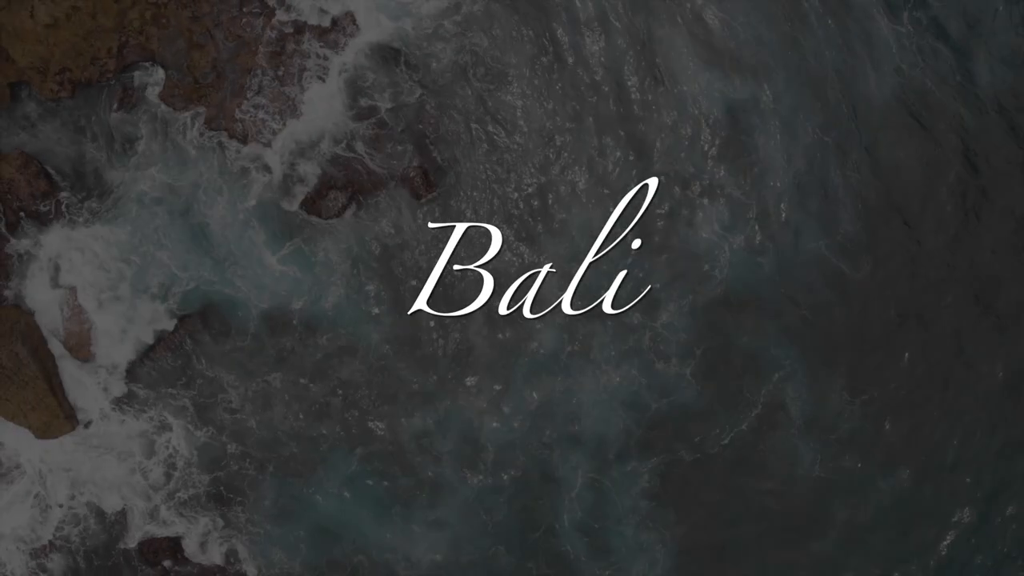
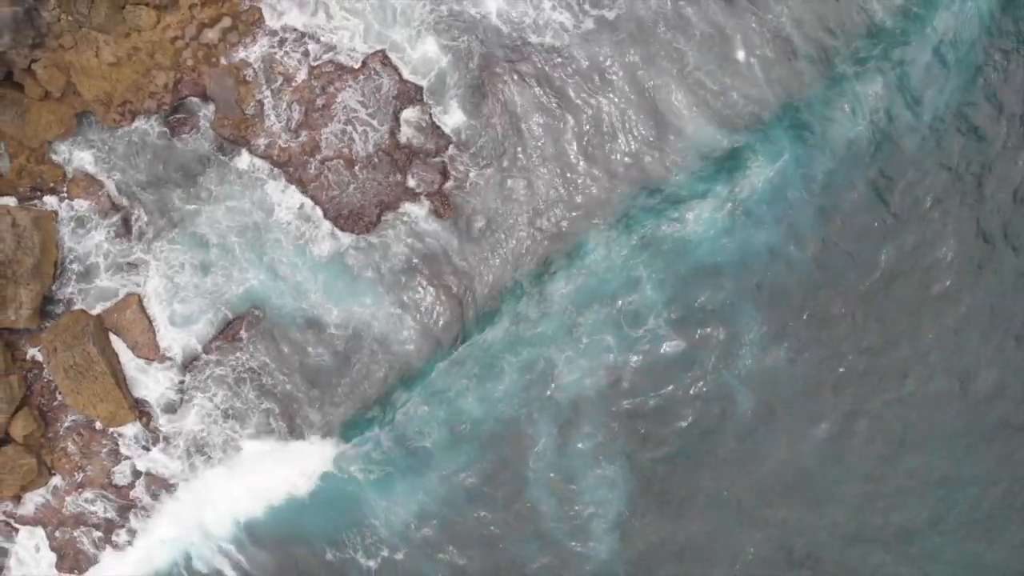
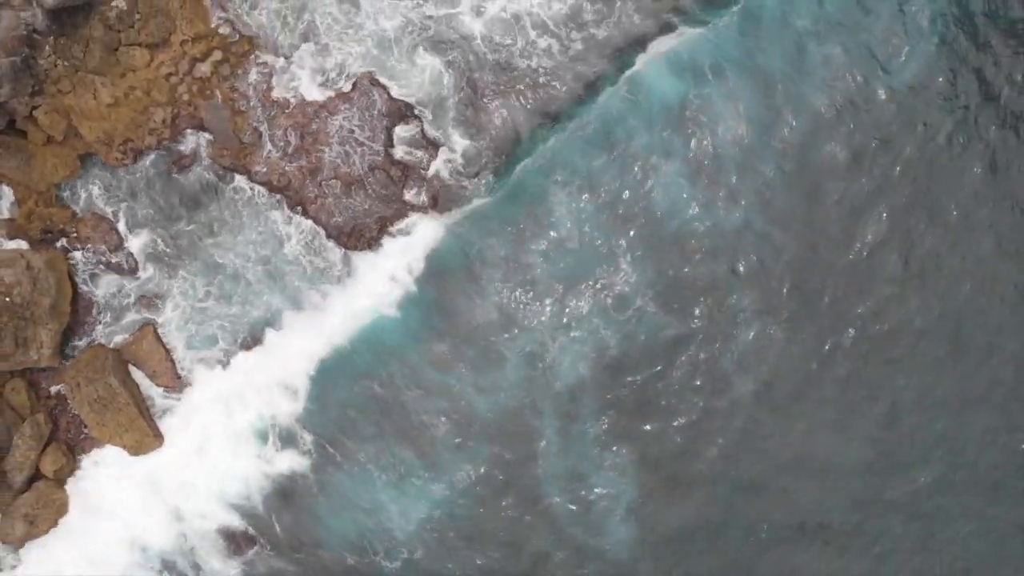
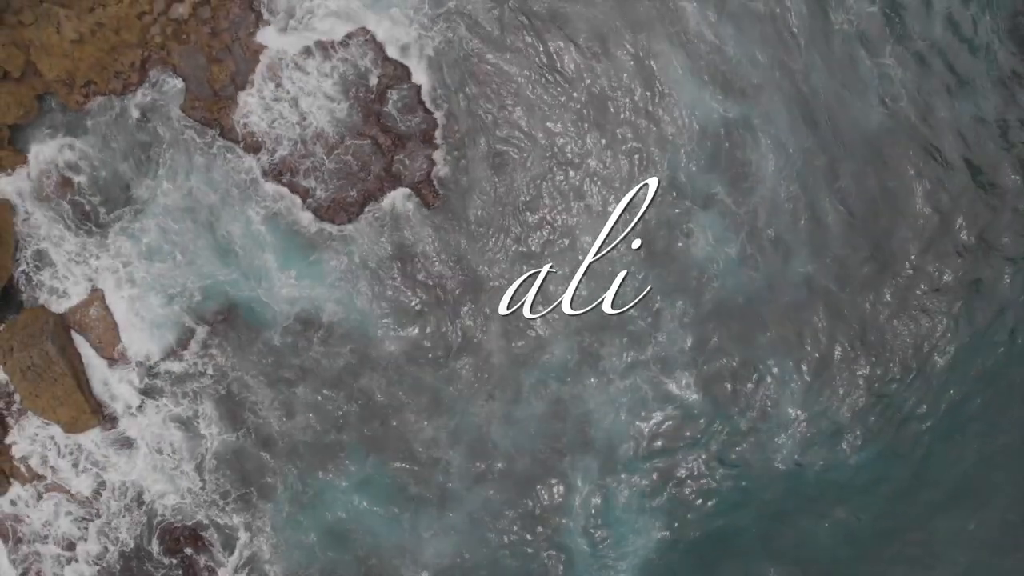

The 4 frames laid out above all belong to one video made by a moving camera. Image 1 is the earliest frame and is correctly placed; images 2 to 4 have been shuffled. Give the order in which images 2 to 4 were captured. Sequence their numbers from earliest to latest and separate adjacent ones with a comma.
4, 2, 3
